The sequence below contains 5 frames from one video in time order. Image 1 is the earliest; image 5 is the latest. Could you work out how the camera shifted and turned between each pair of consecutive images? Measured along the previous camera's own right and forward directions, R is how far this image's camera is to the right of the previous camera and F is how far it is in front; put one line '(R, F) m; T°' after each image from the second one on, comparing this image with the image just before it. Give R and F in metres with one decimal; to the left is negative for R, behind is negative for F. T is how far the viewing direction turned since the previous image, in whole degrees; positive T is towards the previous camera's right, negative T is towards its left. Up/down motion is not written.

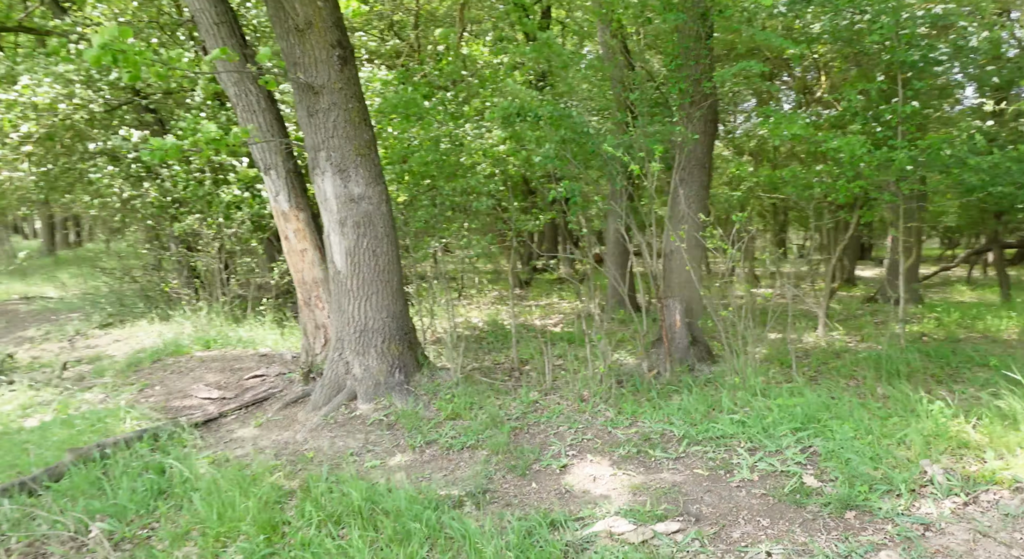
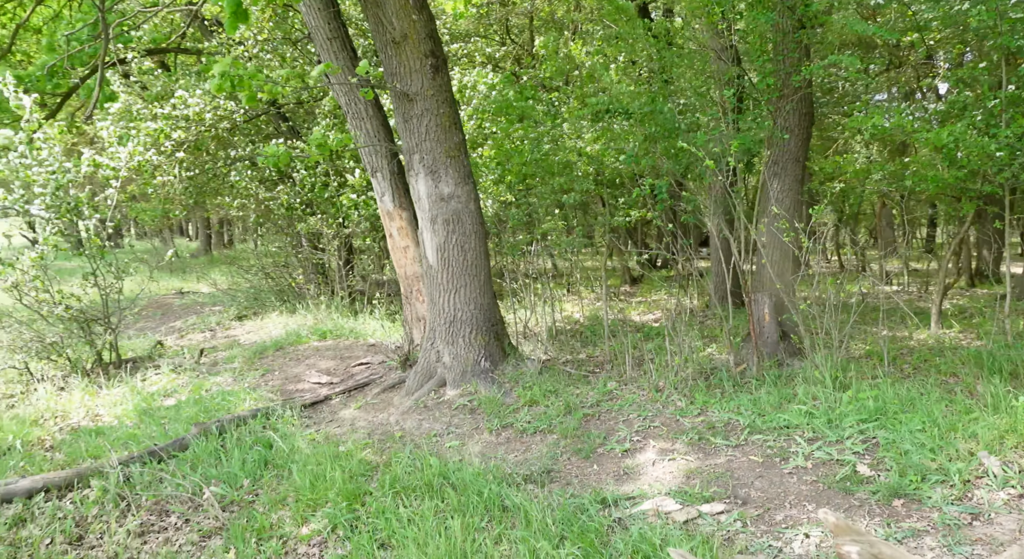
(+0.5, -0.3) m; -9°
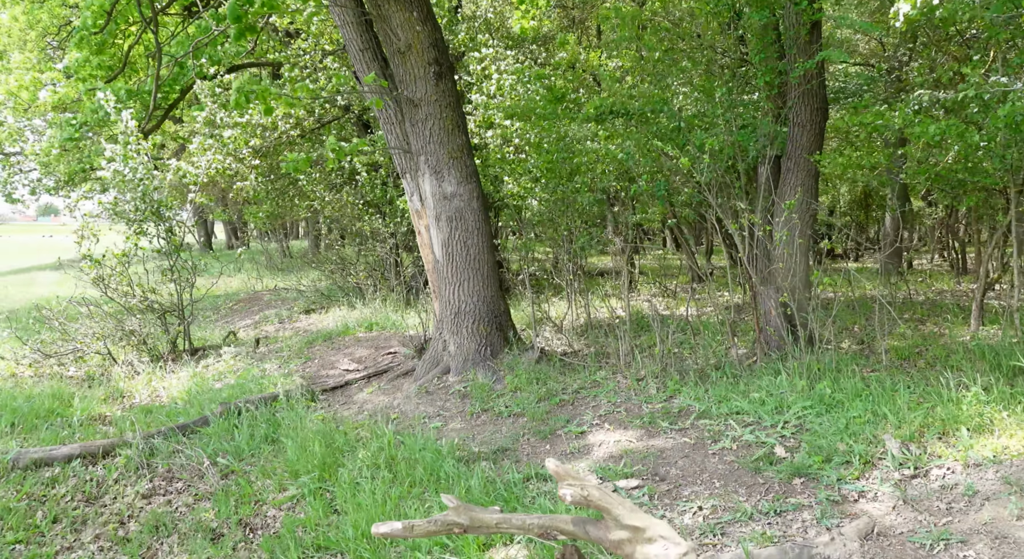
(+1.1, -0.3) m; -8°
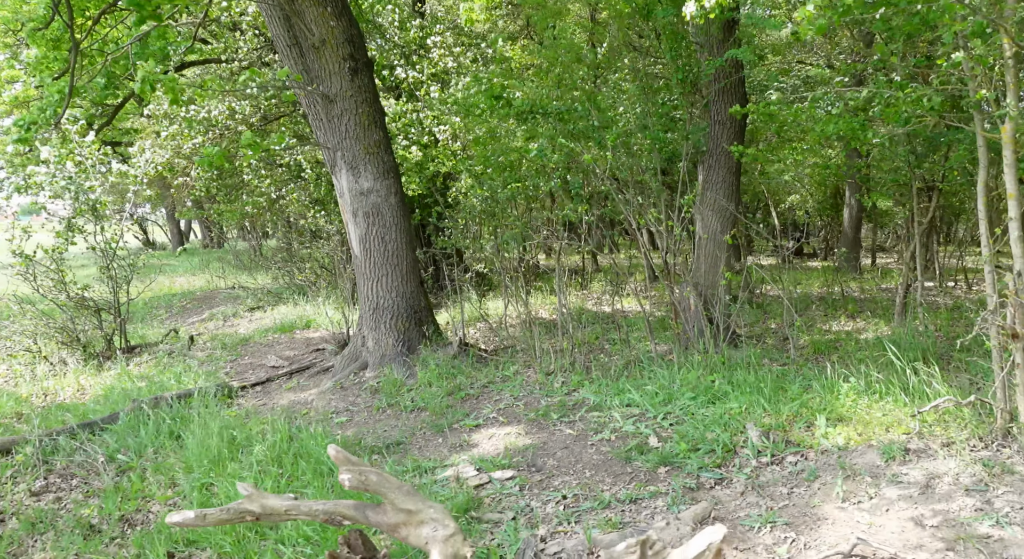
(+0.6, 0.0) m; +1°
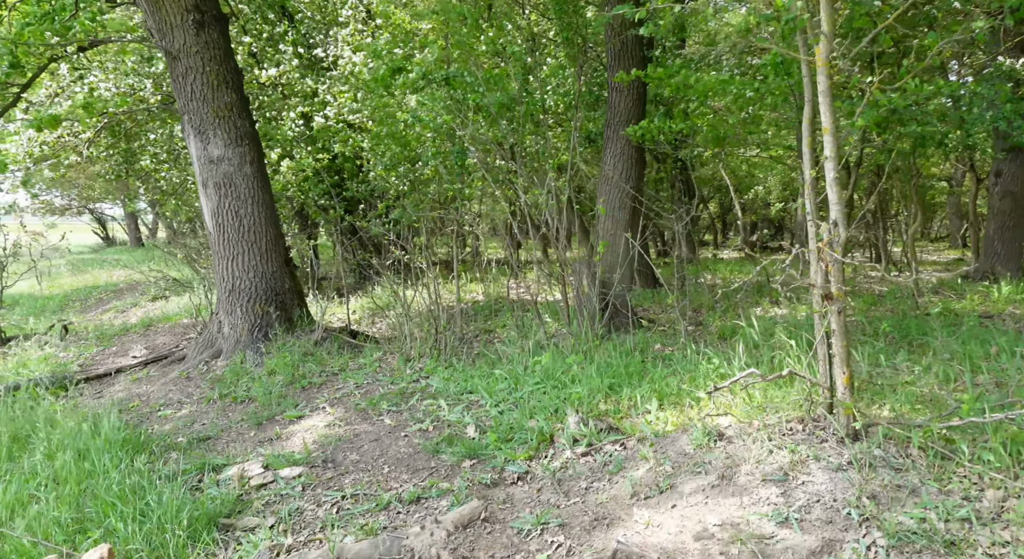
(+0.9, +0.8) m; +1°
